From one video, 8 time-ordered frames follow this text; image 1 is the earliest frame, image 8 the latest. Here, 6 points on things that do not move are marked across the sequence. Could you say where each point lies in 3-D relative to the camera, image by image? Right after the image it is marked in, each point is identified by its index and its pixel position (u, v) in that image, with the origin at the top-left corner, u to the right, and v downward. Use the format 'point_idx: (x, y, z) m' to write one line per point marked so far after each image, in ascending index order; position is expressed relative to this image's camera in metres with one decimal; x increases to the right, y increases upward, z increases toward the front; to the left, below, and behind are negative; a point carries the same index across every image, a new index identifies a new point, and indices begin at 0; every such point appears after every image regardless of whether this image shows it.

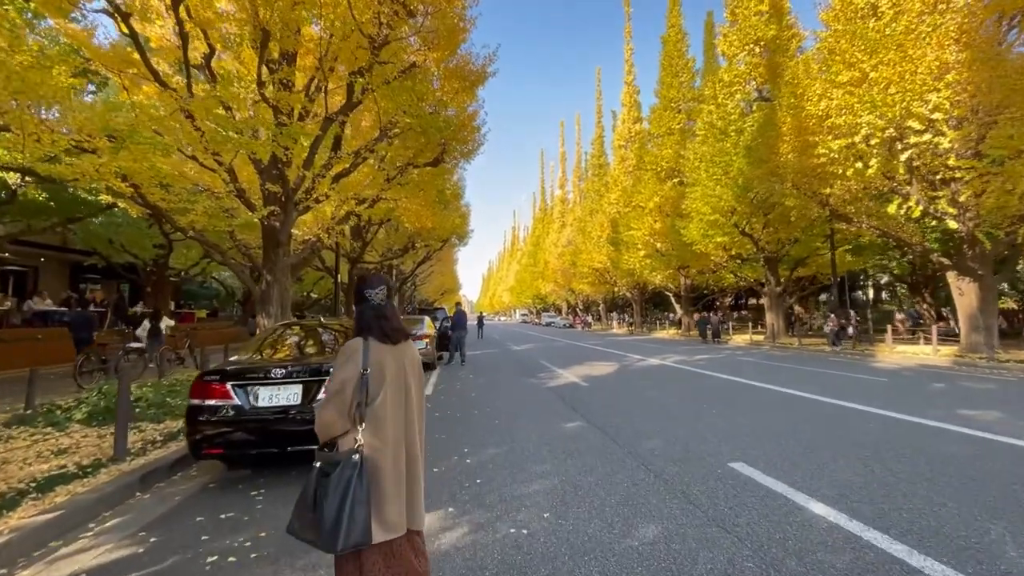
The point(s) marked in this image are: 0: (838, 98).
0: (+9.9, +5.8, +15.0) m
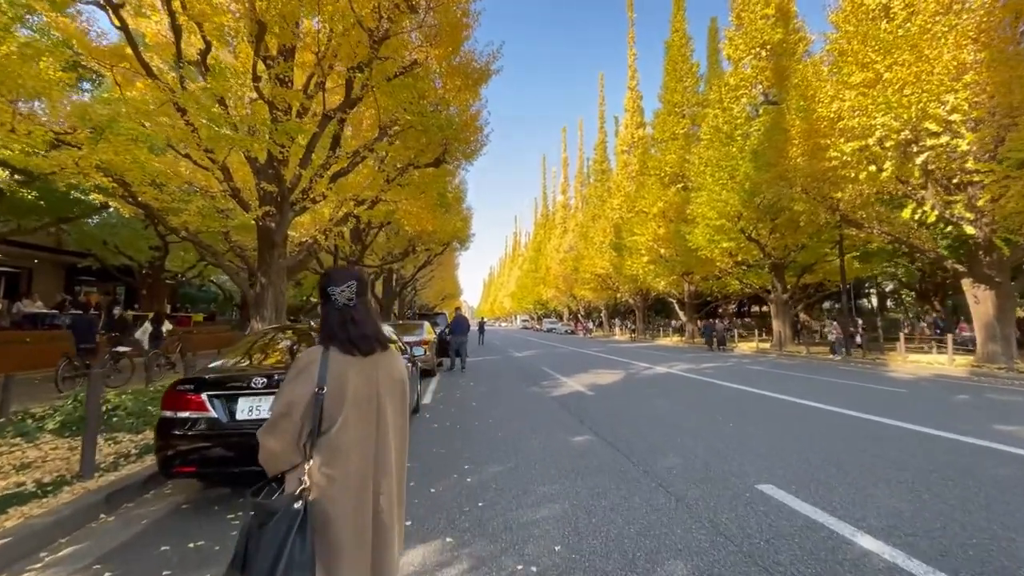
0: (+10.0, +5.6, +14.6) m
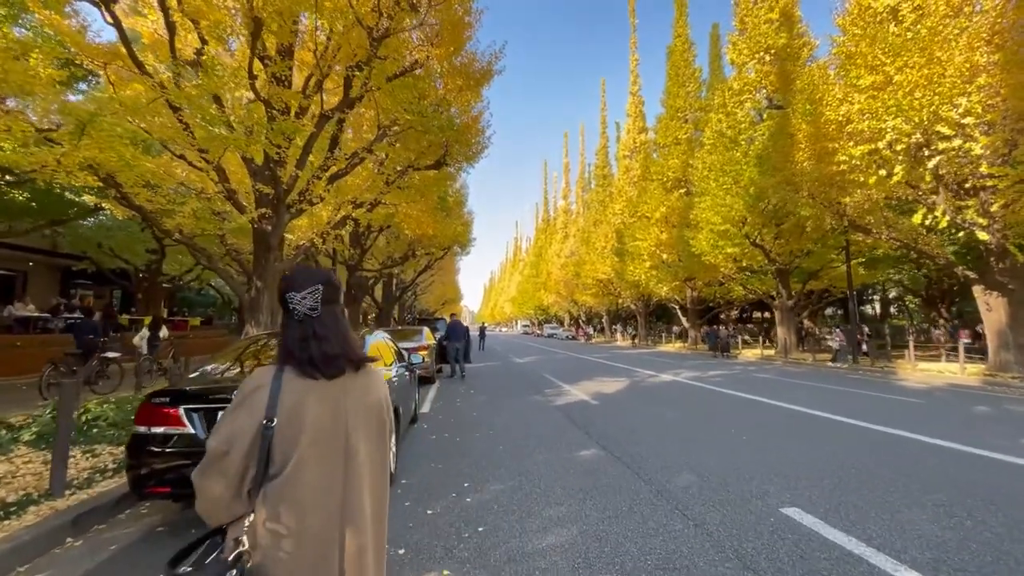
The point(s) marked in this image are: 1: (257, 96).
0: (+10.1, +5.4, +14.3) m
1: (-5.8, +4.3, +11.1) m
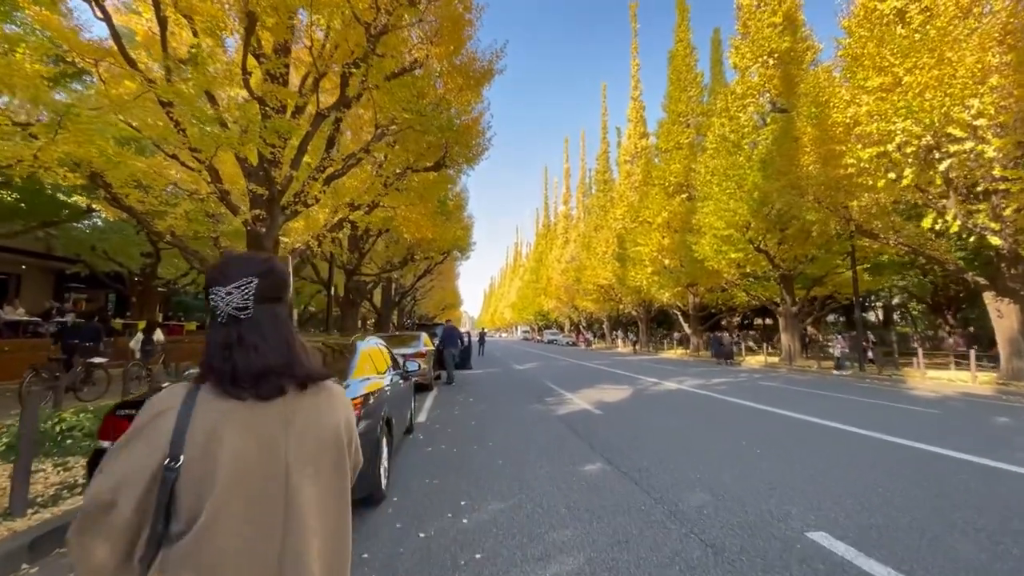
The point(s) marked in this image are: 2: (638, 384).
0: (+10.1, +5.2, +14.0) m
1: (-5.7, +4.3, +10.8) m
2: (+3.6, -2.8, +13.9) m
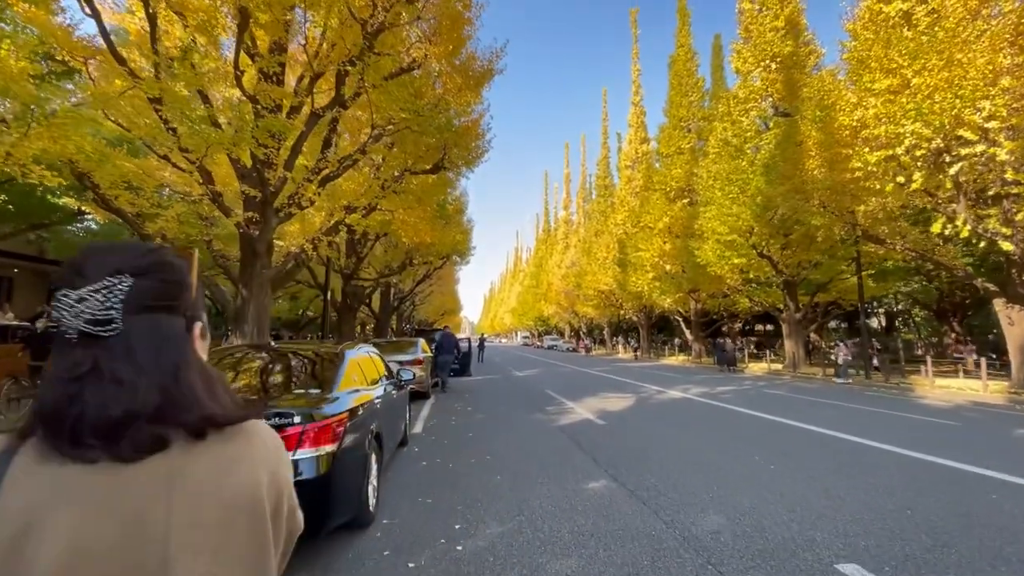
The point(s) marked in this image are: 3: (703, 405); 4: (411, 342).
0: (+10.2, +5.1, +13.7) m
1: (-5.7, +4.2, +10.5) m
2: (+3.6, -2.9, +13.6) m
3: (+4.8, -2.9, +12.2) m
4: (-2.8, -1.5, +13.5) m
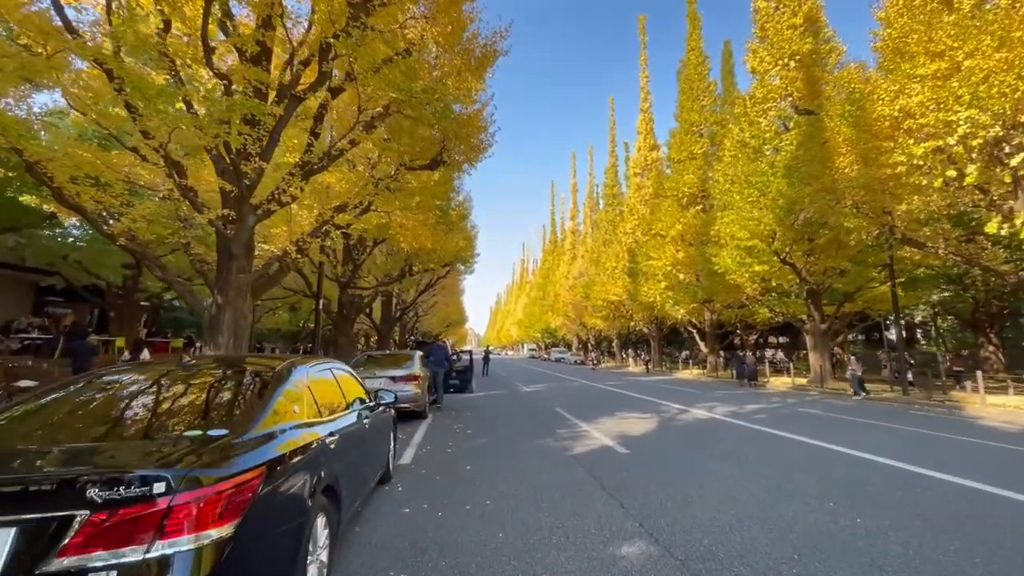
0: (+10.3, +4.9, +12.4) m
1: (-5.6, +4.1, +9.3) m
2: (+3.7, -3.1, +12.1) m
3: (+4.9, -3.1, +10.8) m
4: (-2.6, -1.7, +12.1) m
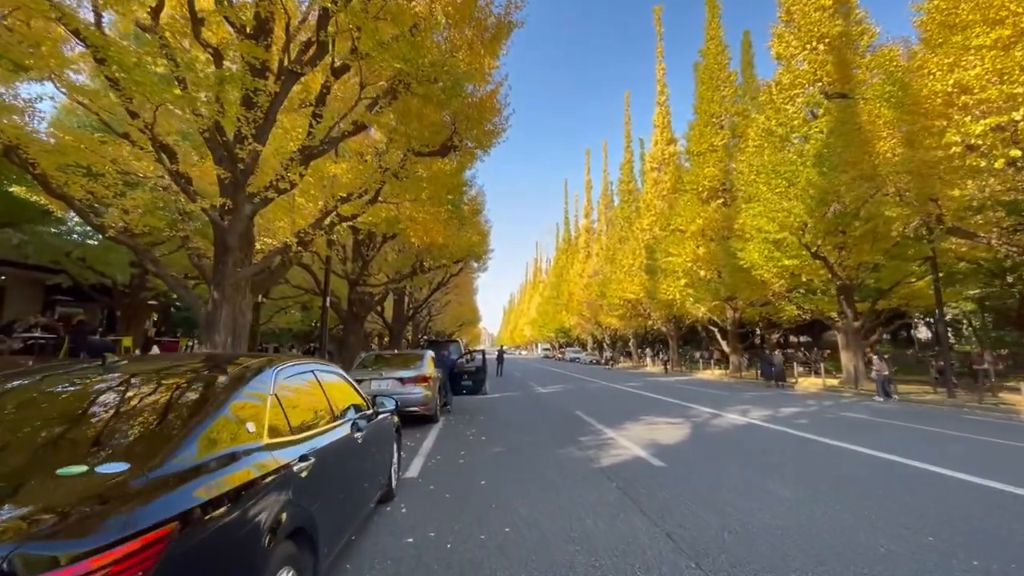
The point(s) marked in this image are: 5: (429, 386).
0: (+10.7, +5.1, +11.2) m
1: (-5.3, +4.2, +8.6) m
2: (+4.1, -2.9, +11.2) m
3: (+5.3, -2.9, +9.8) m
4: (-2.2, -1.5, +11.3) m
5: (-1.8, -2.1, +10.6) m
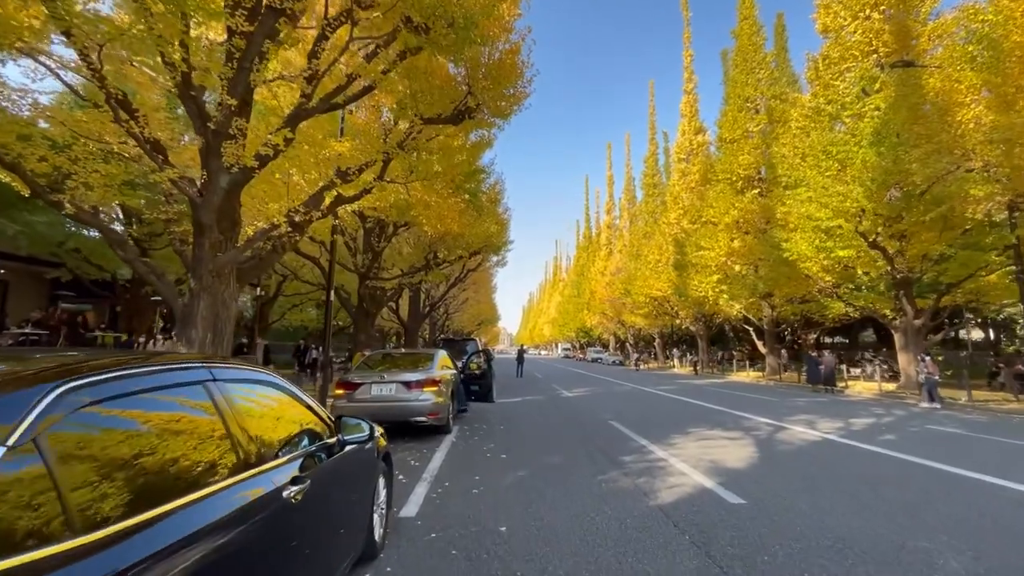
0: (+11.1, +5.3, +9.2) m
1: (-5.0, +4.4, +7.2) m
2: (+4.6, -2.7, +9.4) m
3: (+5.7, -2.7, +7.9) m
4: (-1.7, -1.3, +9.8) m
5: (-1.3, -1.9, +9.1) m
